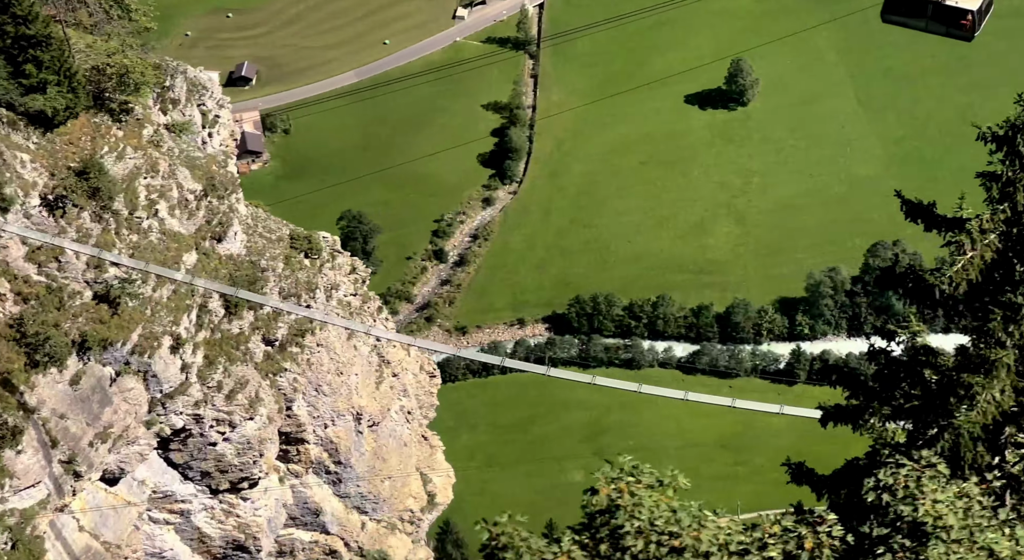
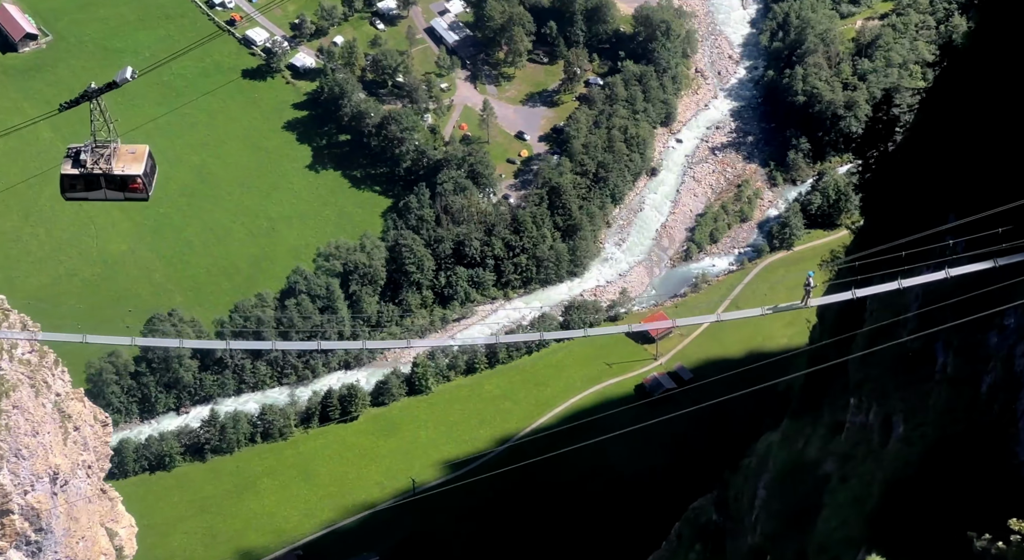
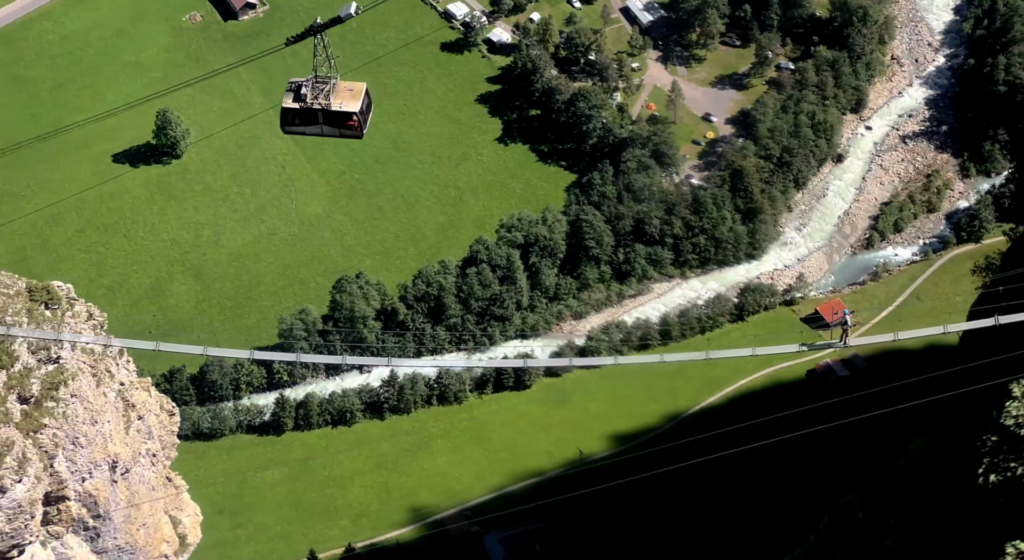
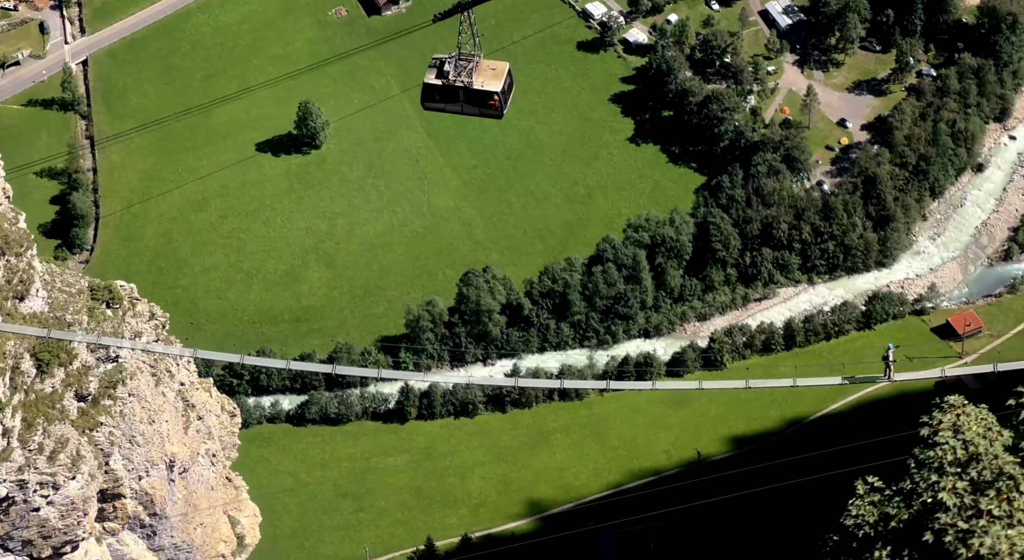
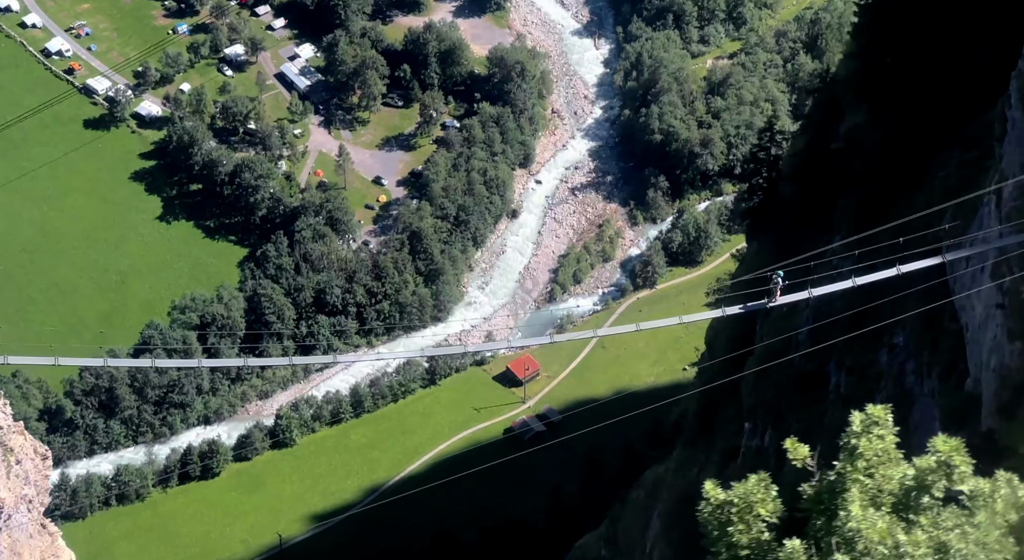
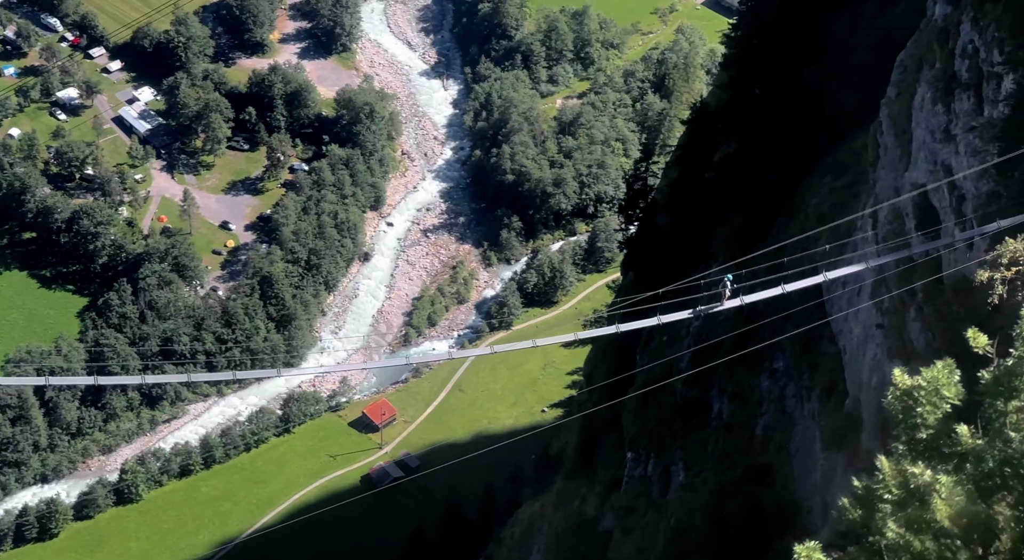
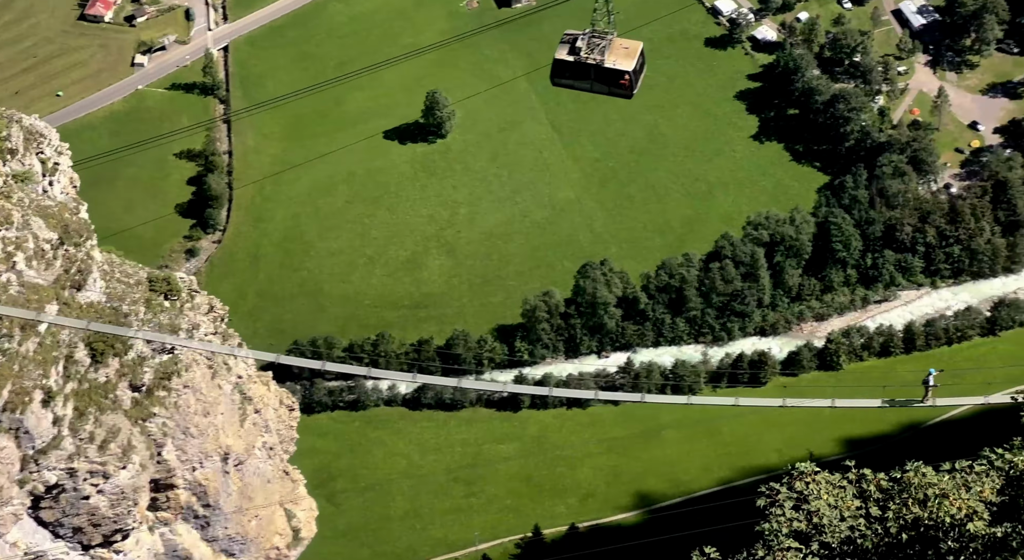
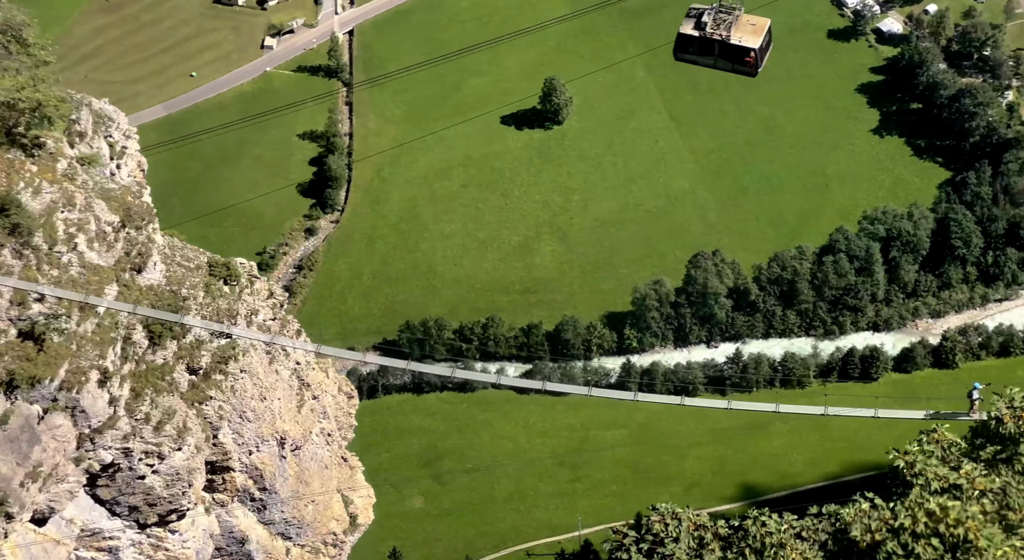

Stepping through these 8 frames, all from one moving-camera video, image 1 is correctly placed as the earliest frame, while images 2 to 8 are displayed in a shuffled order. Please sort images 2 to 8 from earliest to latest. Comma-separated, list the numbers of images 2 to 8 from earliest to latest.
8, 7, 4, 3, 2, 5, 6
